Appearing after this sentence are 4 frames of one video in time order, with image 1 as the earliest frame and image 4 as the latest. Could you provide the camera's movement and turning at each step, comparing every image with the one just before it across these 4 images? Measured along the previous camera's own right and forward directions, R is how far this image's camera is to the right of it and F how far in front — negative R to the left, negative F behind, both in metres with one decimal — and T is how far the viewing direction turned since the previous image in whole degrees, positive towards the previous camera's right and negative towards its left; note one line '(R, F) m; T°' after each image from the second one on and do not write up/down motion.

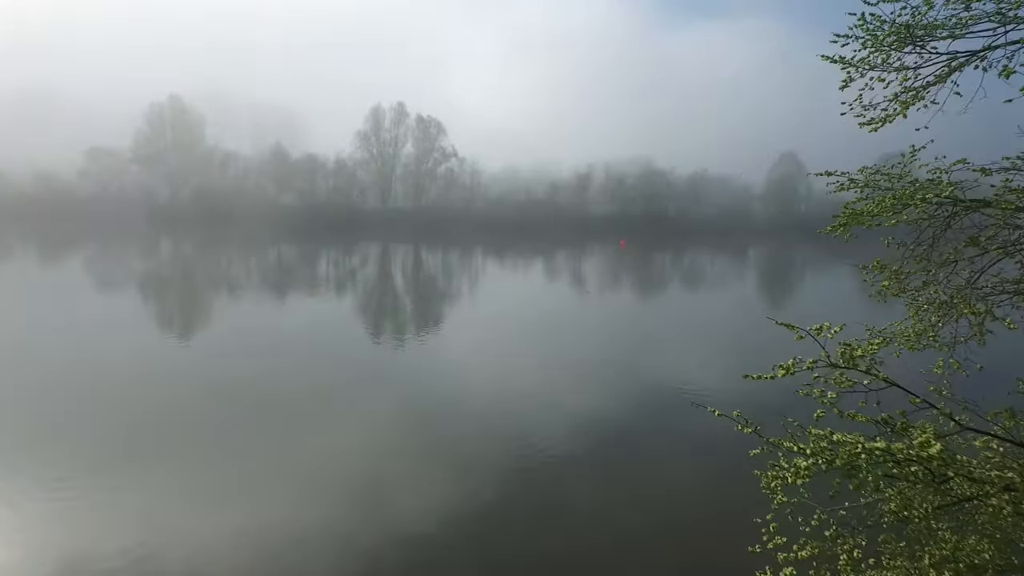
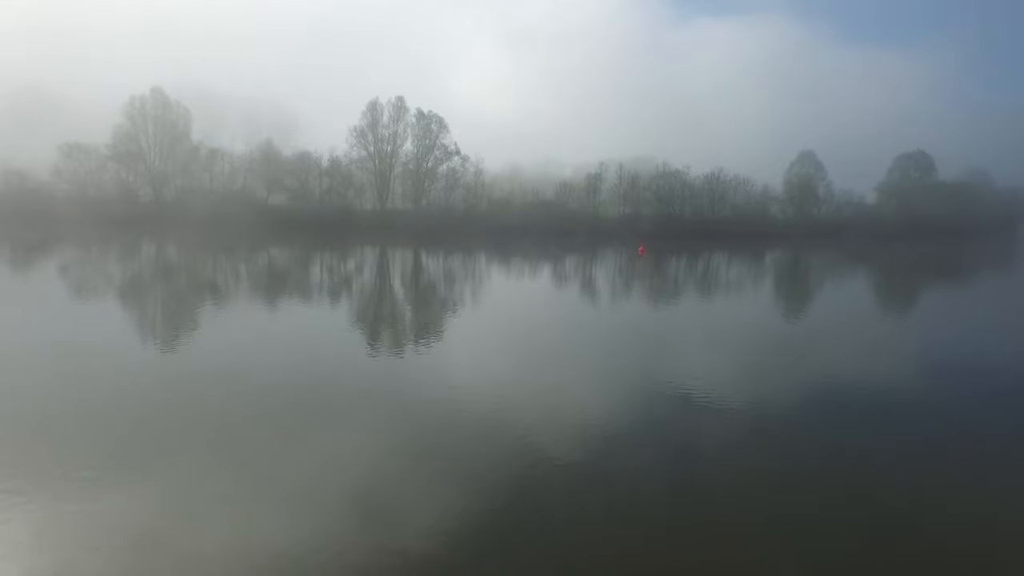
(-0.3, +1.3) m; 0°
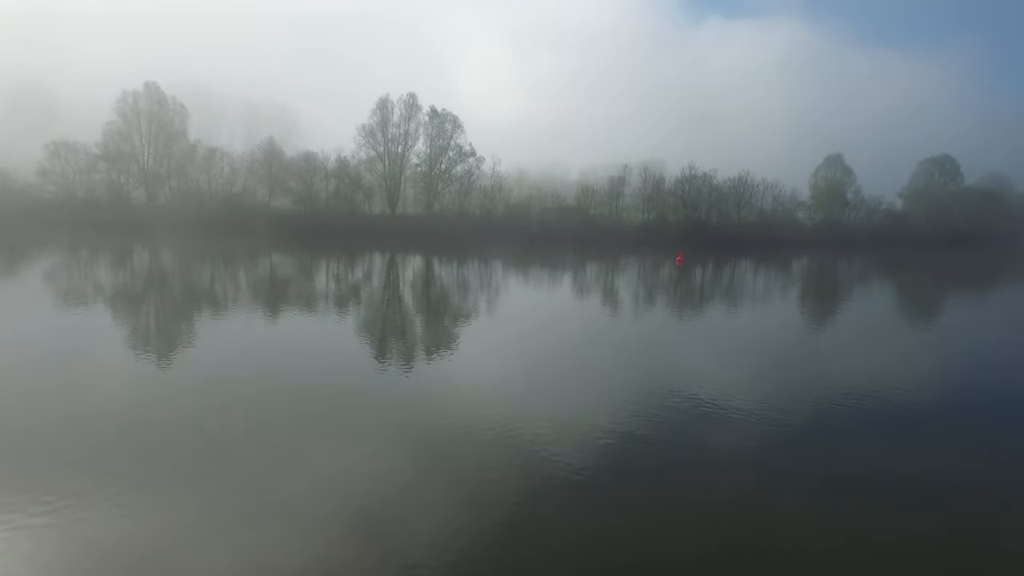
(-0.7, +1.2) m; 0°
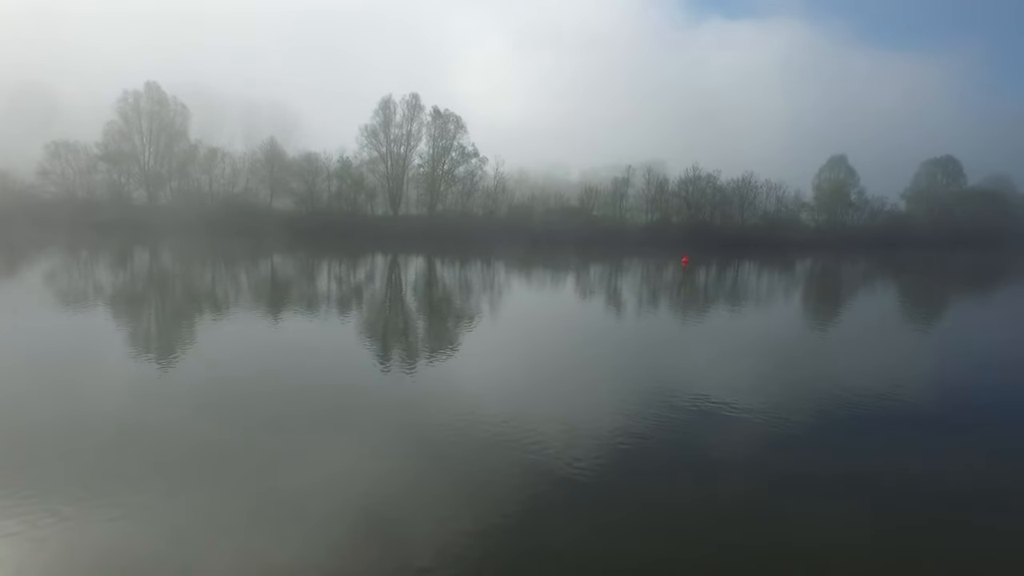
(-0.1, +0.1) m; 0°
